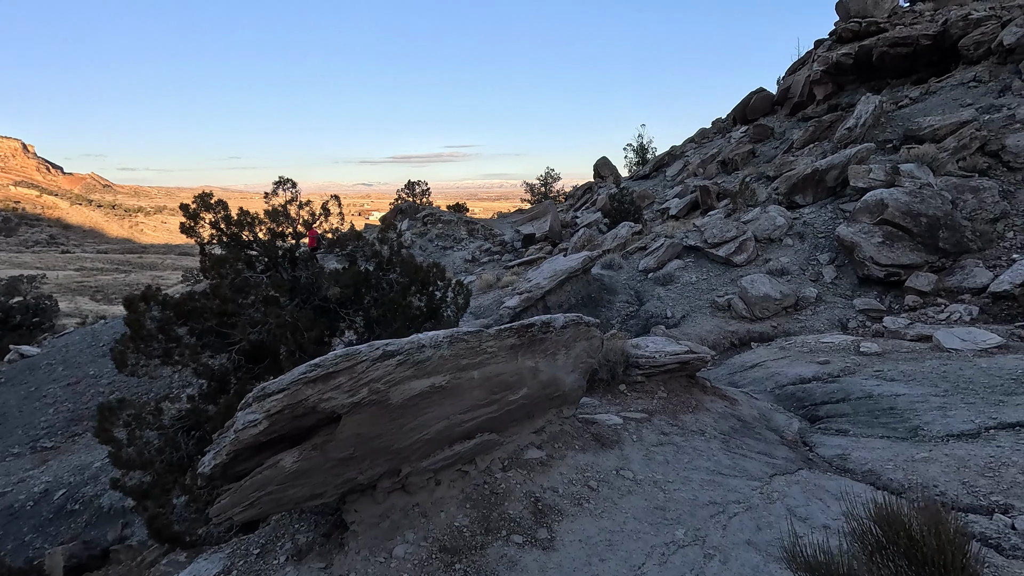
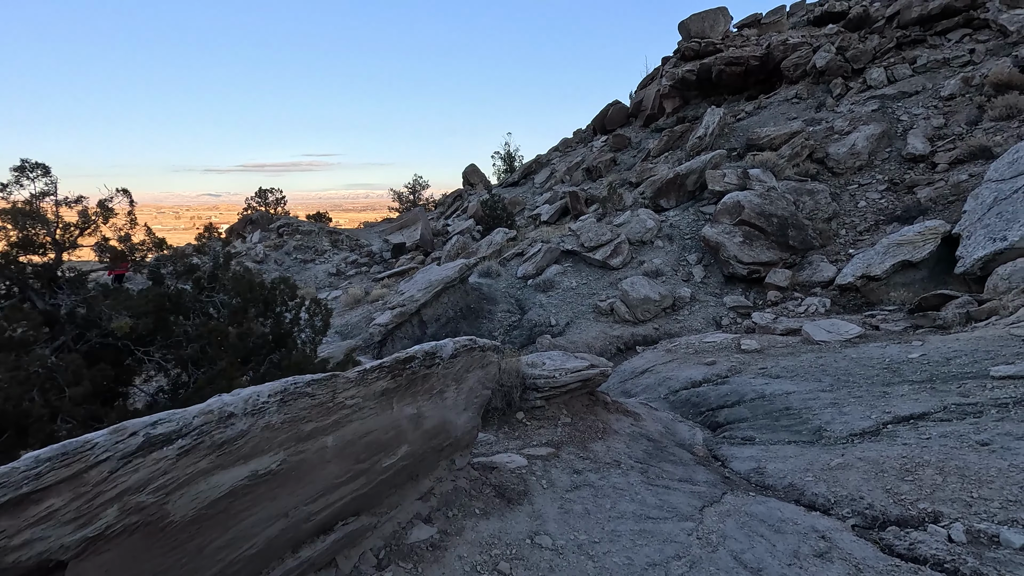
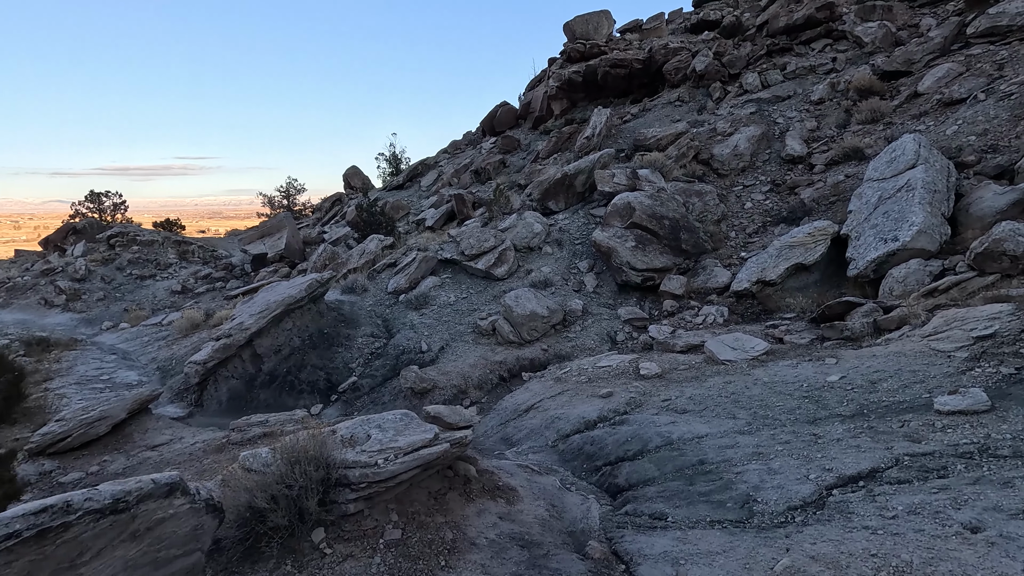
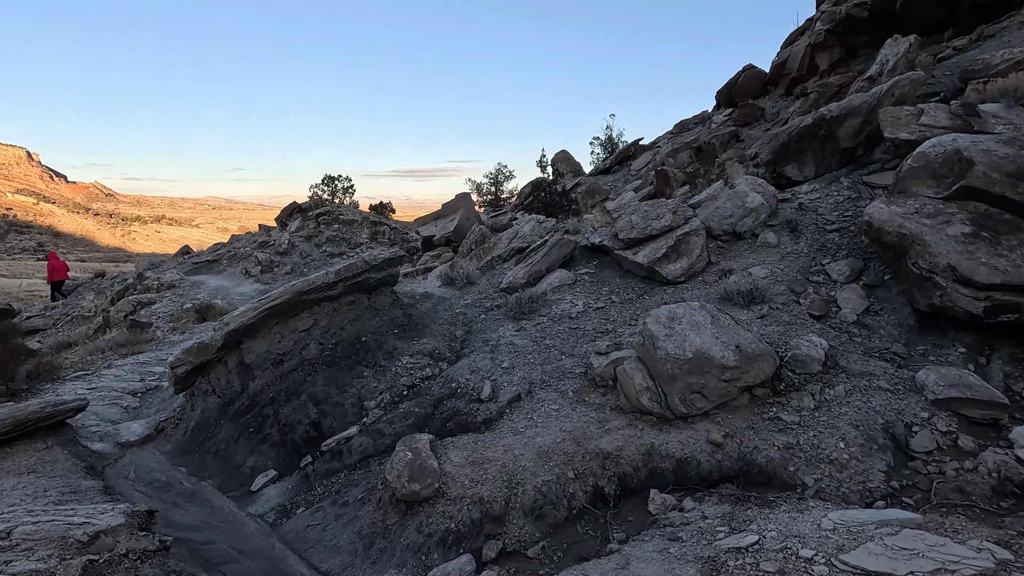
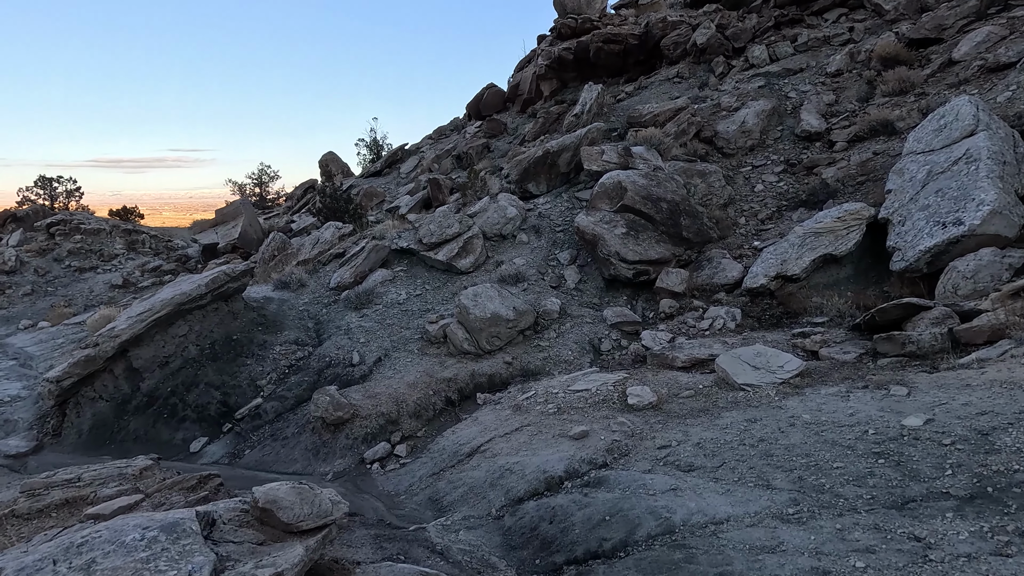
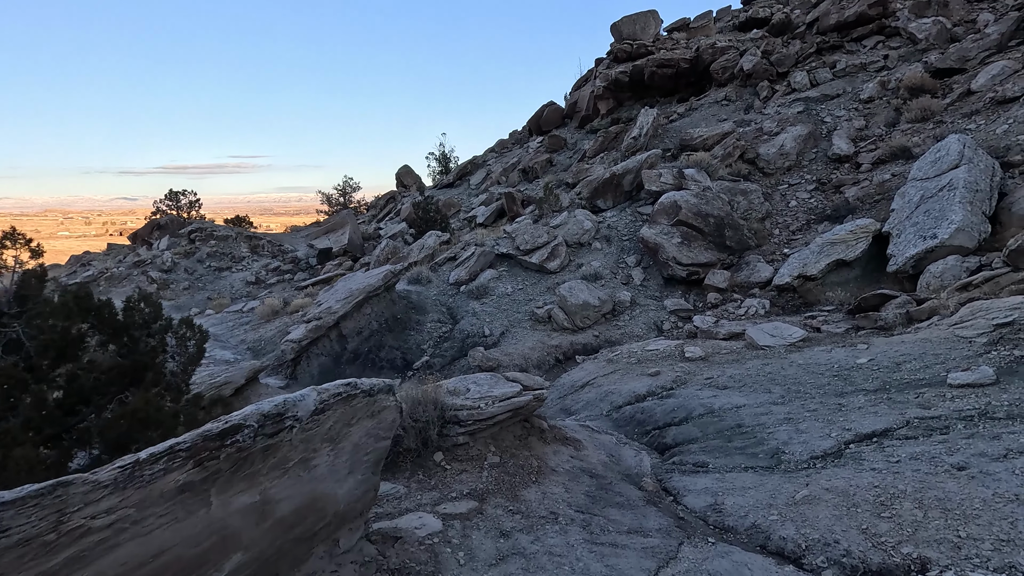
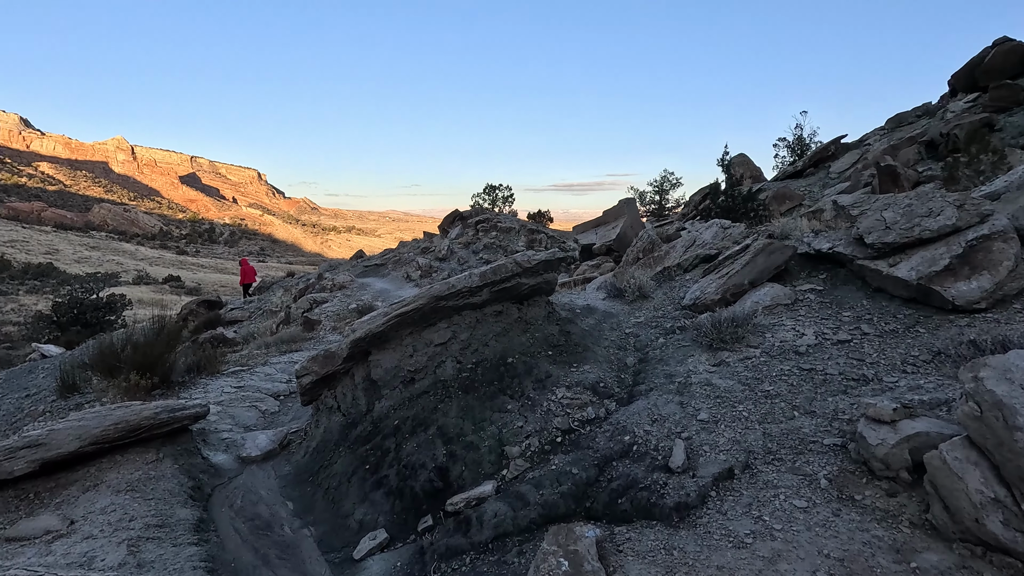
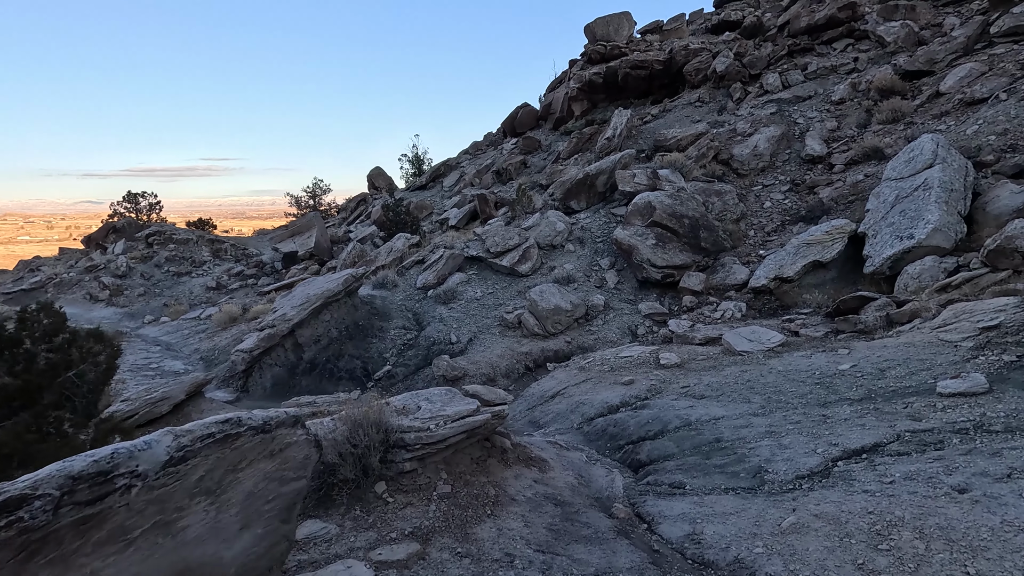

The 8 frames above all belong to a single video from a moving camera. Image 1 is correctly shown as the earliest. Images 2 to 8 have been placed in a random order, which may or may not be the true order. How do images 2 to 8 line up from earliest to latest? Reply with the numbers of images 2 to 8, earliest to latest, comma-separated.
2, 6, 8, 3, 5, 4, 7
